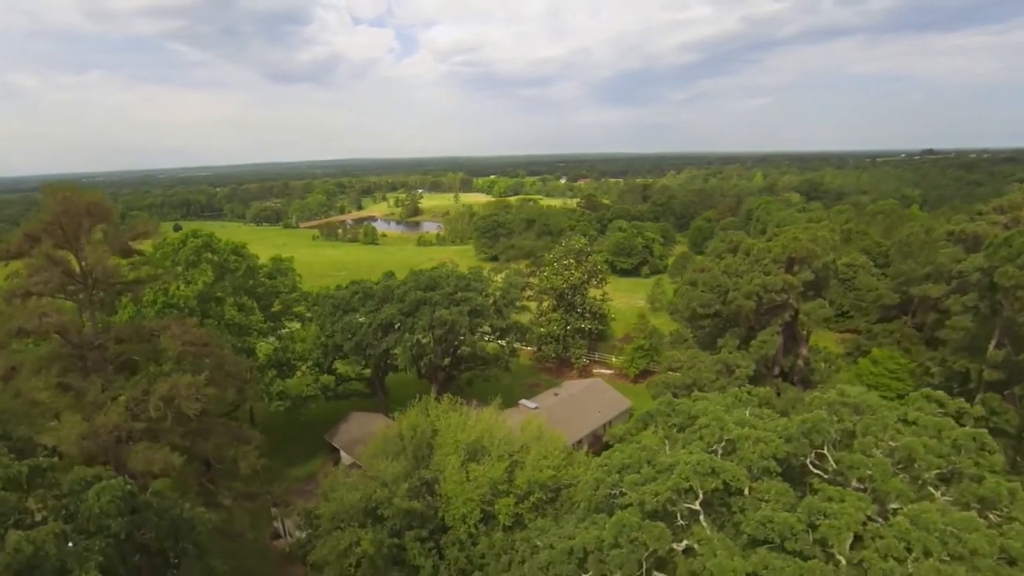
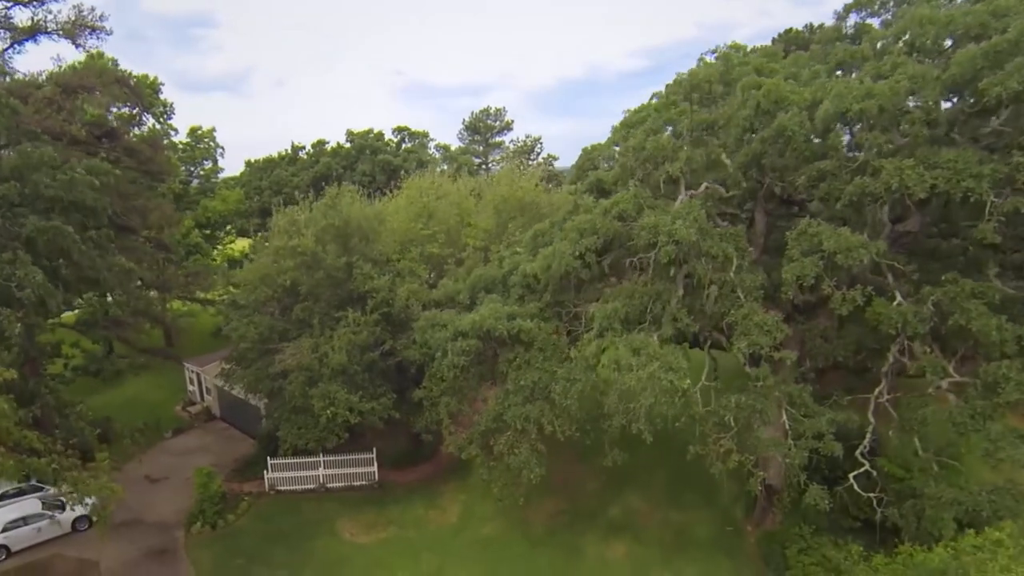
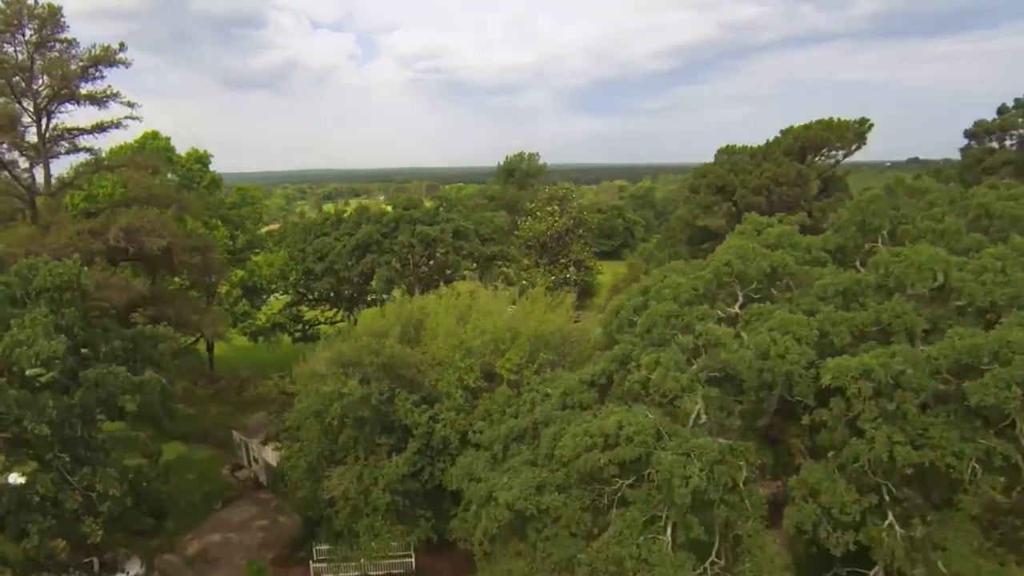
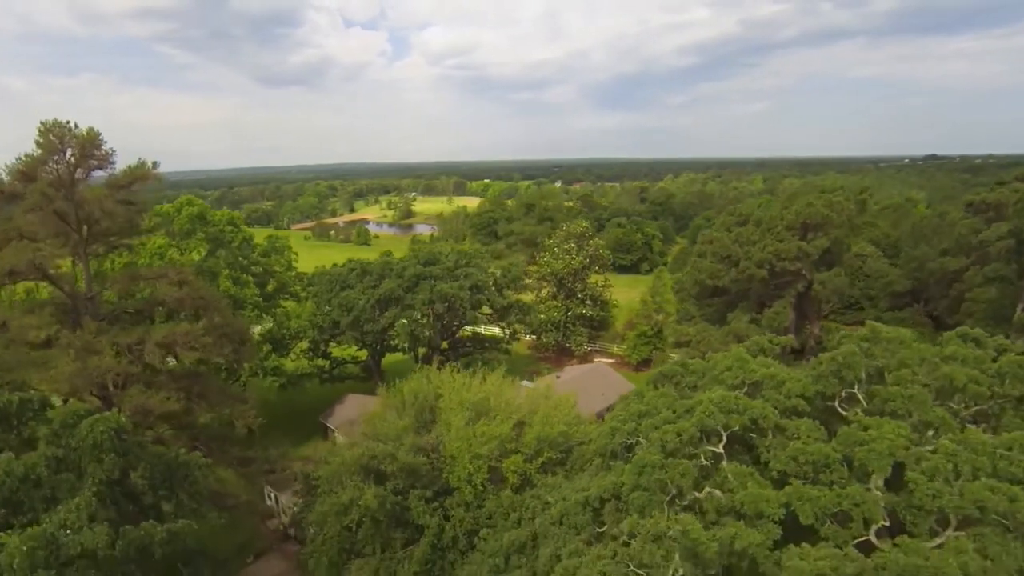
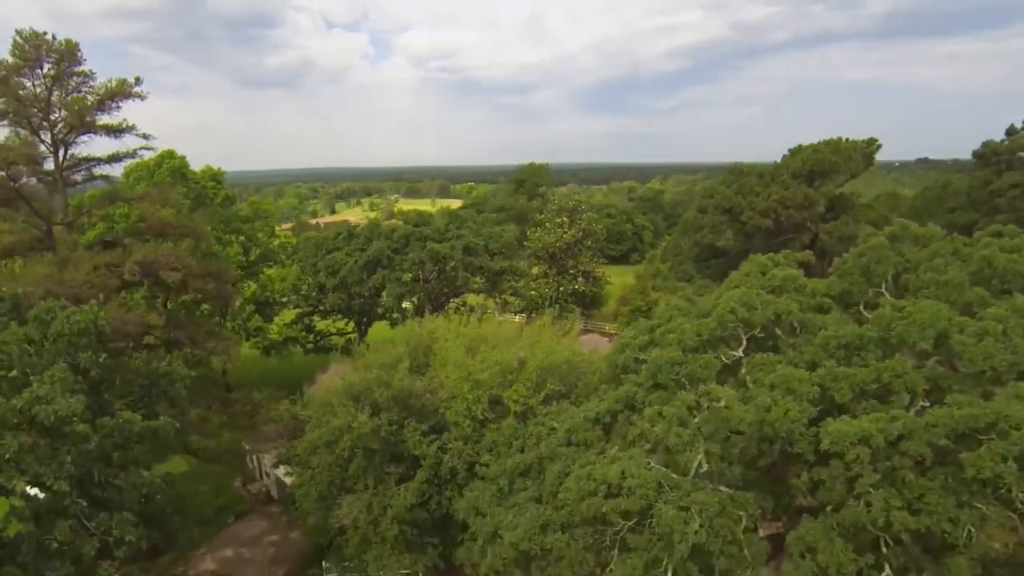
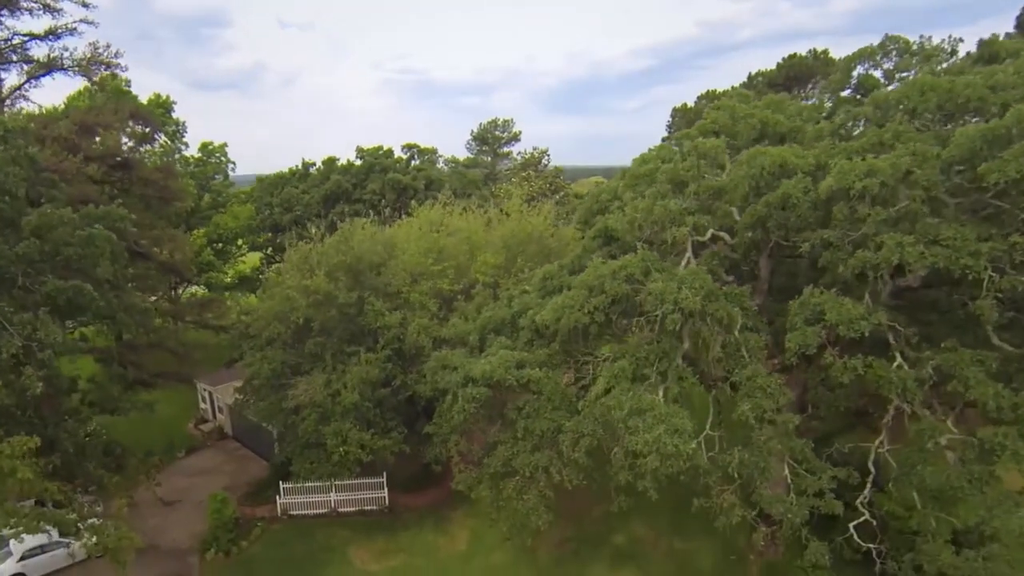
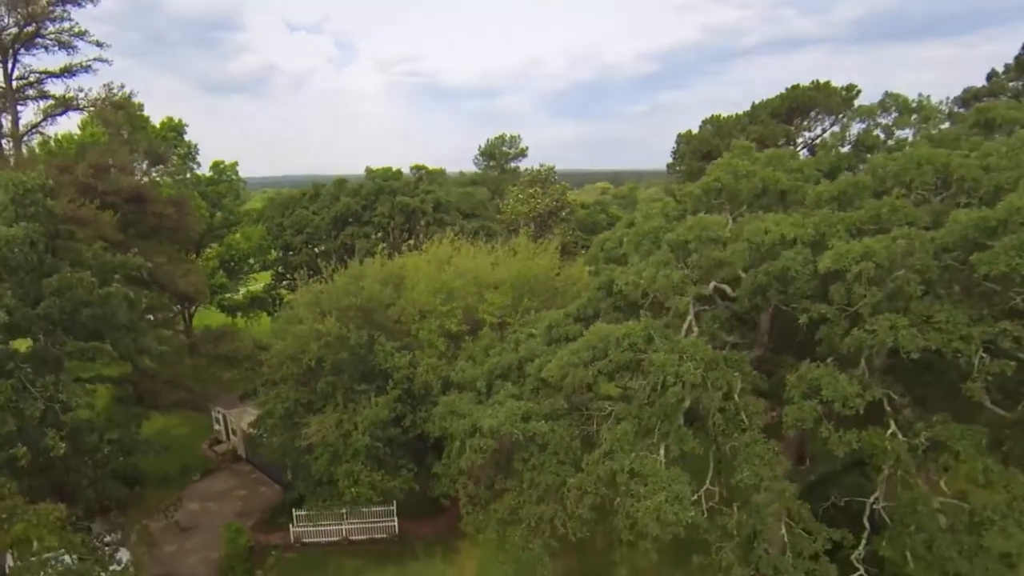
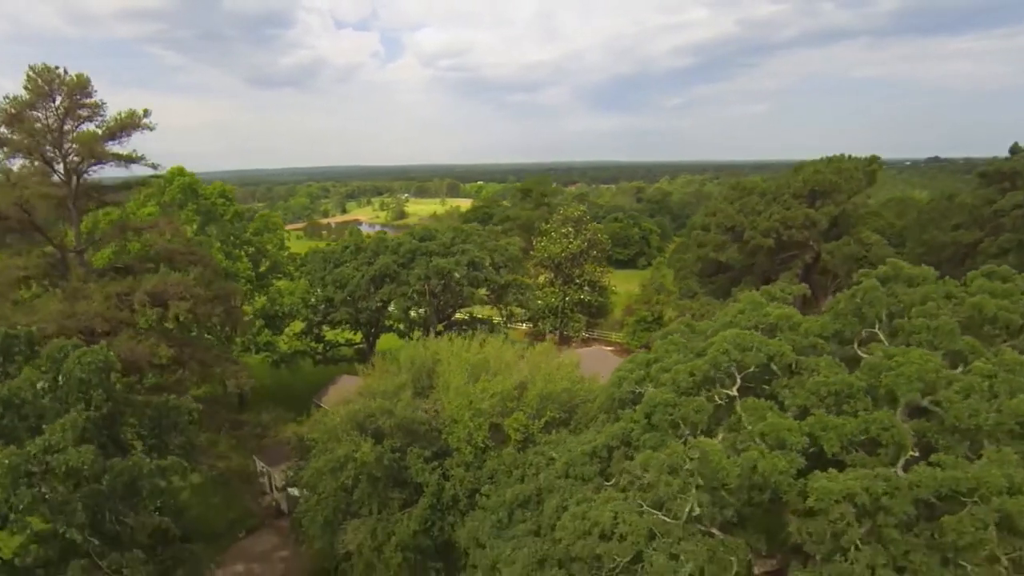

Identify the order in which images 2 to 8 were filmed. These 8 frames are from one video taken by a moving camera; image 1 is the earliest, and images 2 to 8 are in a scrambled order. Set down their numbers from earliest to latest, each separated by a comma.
4, 8, 5, 3, 7, 6, 2
